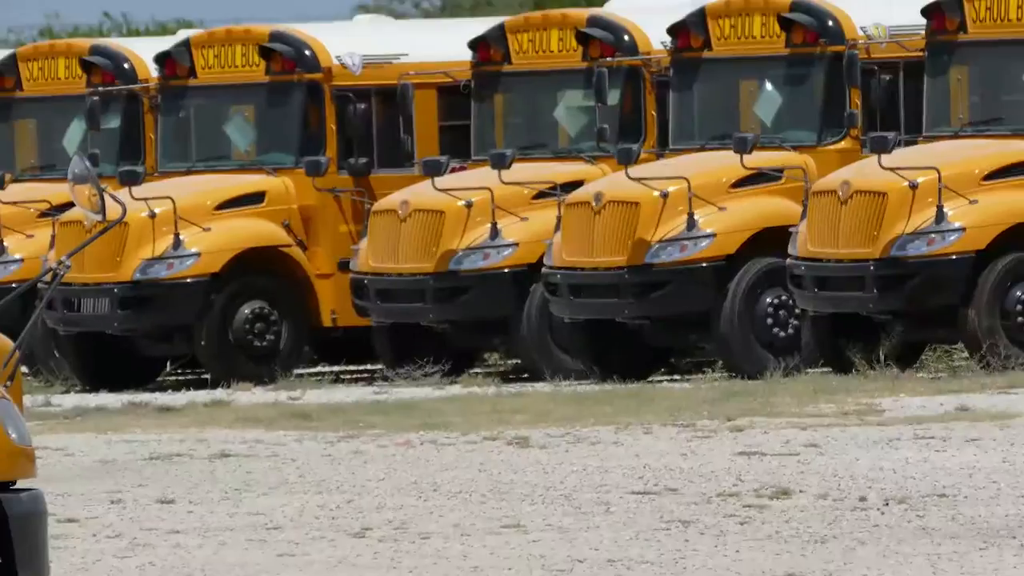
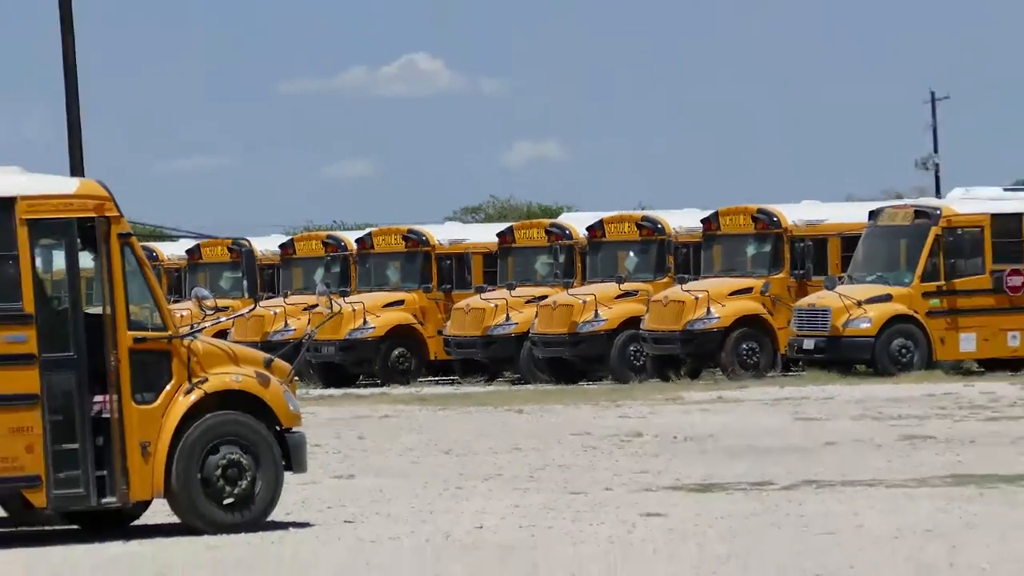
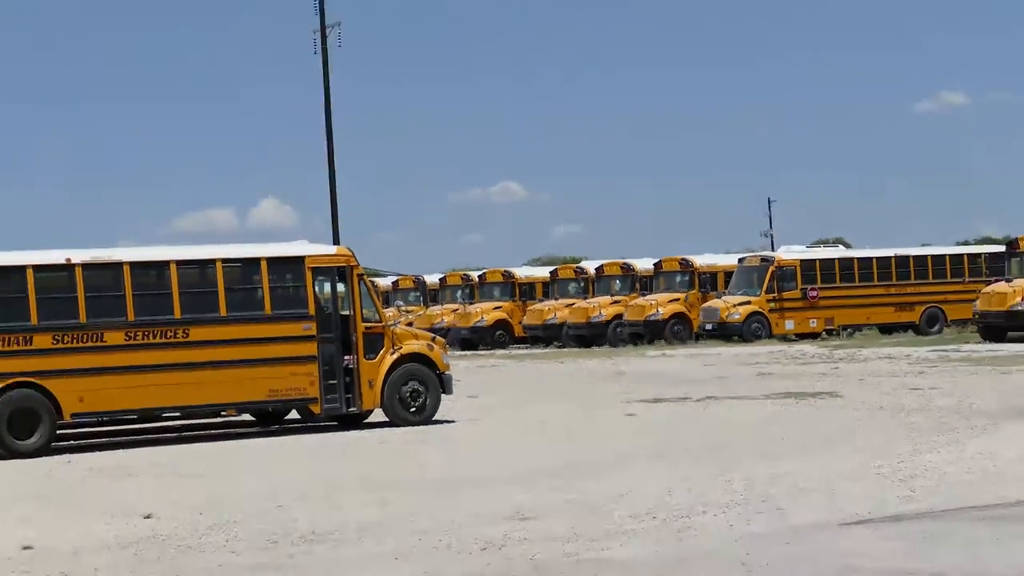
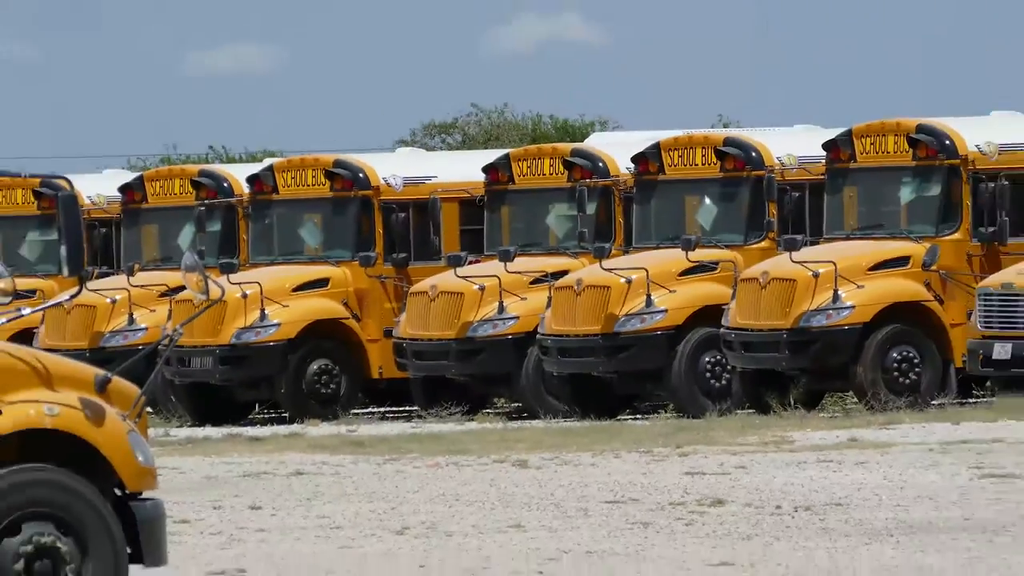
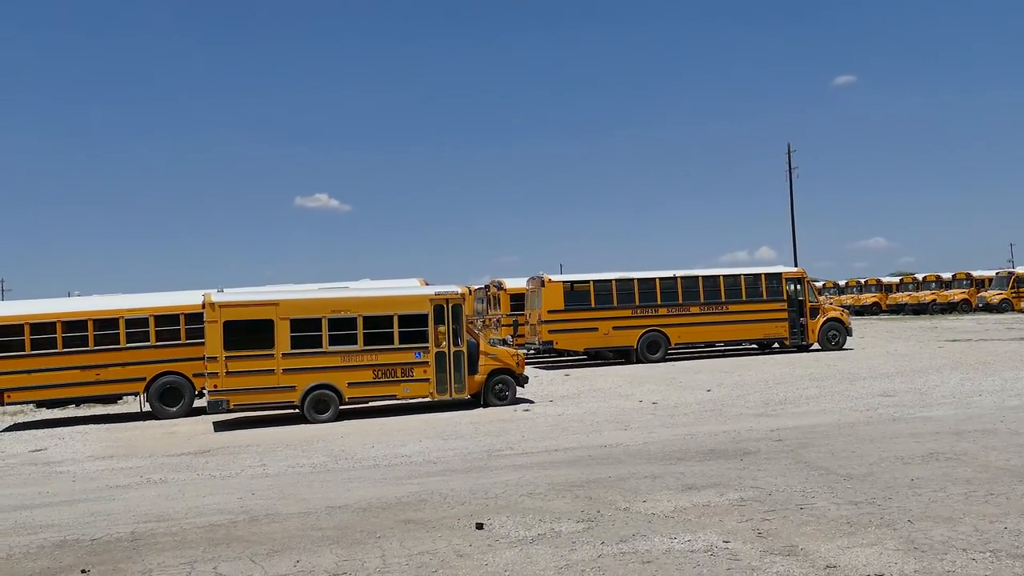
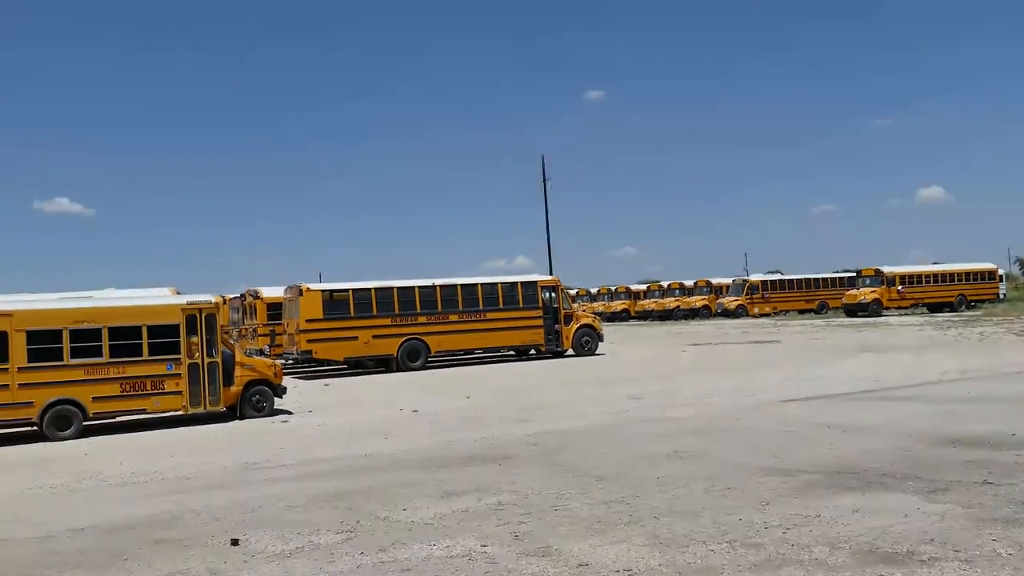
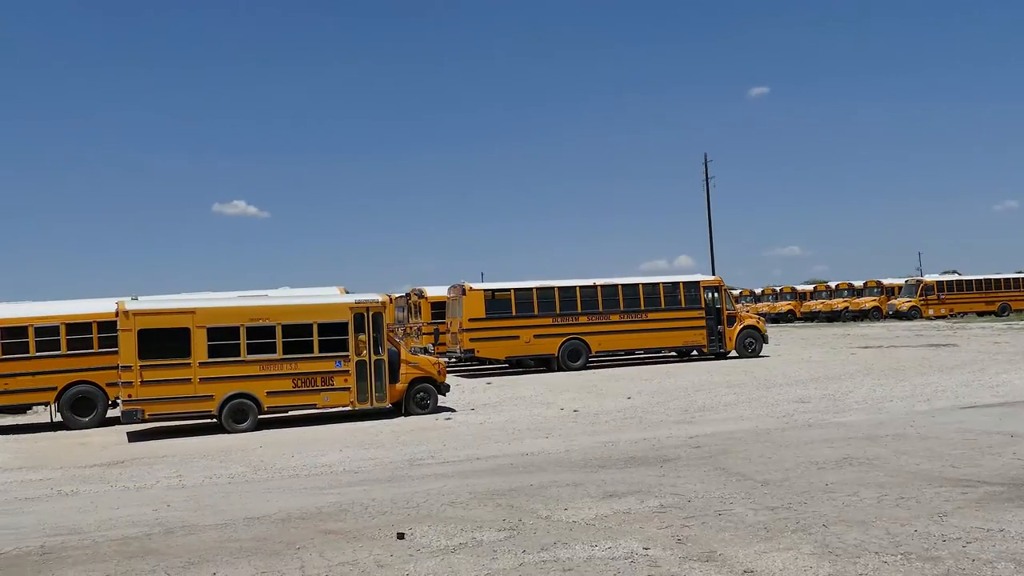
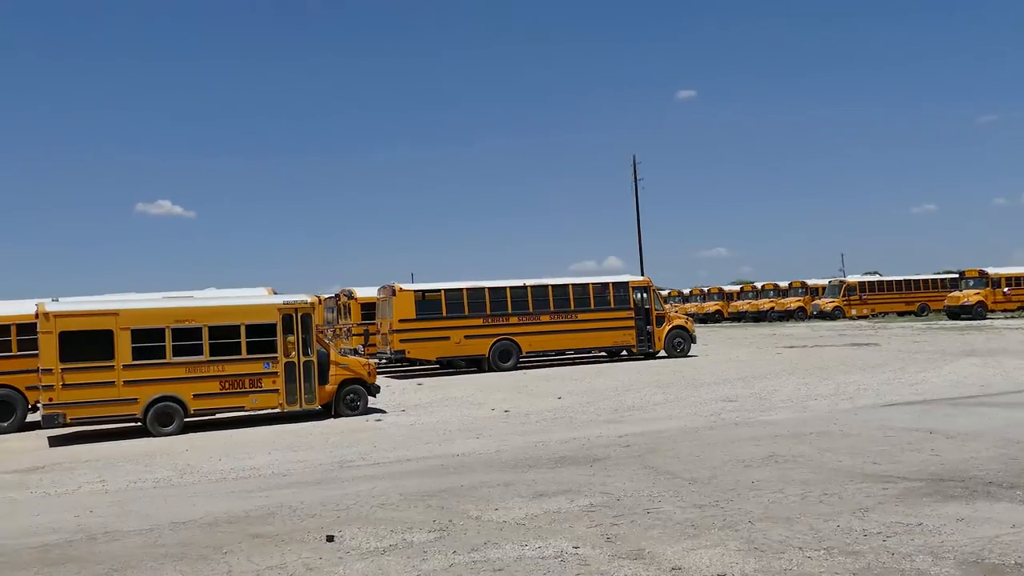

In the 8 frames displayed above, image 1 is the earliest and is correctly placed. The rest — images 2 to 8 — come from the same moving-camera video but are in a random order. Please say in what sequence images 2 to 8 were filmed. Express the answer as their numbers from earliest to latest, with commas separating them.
4, 2, 3, 6, 8, 7, 5
